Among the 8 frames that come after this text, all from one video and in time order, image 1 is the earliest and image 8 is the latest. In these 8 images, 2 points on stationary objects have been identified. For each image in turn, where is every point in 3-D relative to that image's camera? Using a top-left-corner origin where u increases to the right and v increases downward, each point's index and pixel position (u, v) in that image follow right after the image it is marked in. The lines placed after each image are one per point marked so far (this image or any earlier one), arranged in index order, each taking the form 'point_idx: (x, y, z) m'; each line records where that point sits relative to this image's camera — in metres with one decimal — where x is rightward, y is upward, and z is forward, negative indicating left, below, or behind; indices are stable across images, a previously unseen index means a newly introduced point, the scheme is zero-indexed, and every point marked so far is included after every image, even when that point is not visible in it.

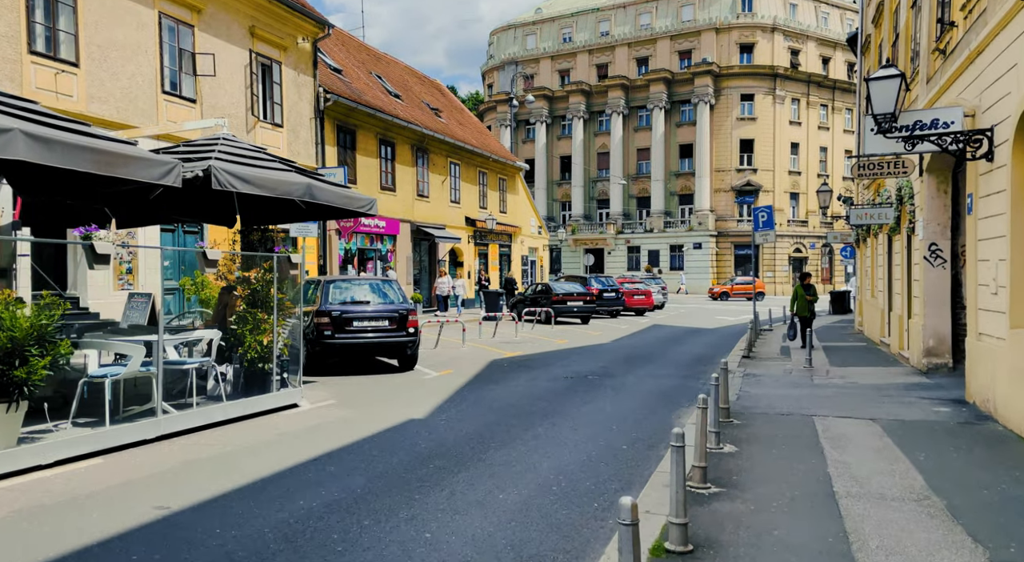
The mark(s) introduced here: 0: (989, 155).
0: (+5.4, +1.4, +8.9) m
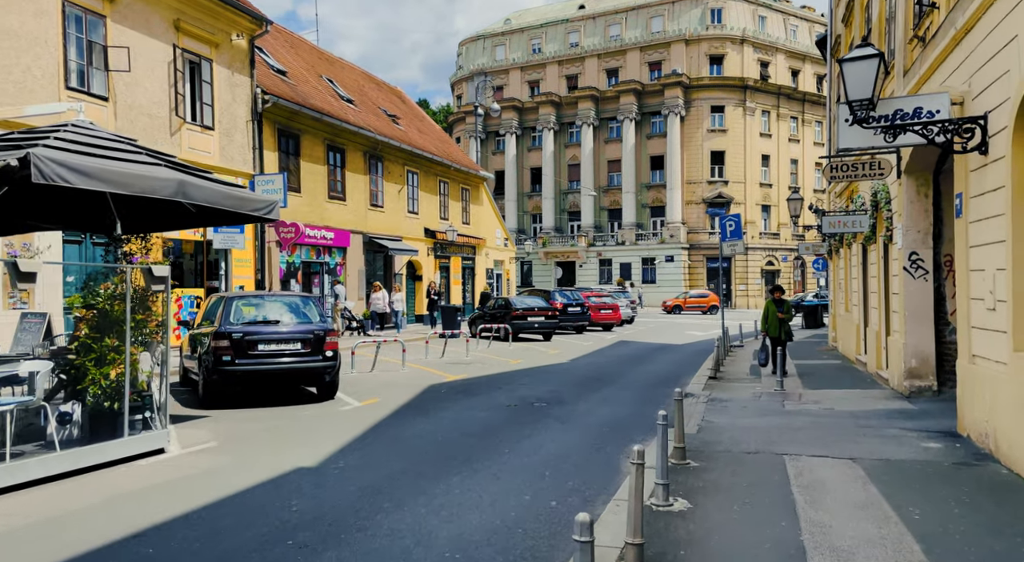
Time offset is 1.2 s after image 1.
0: (+4.6, +1.3, +7.7) m
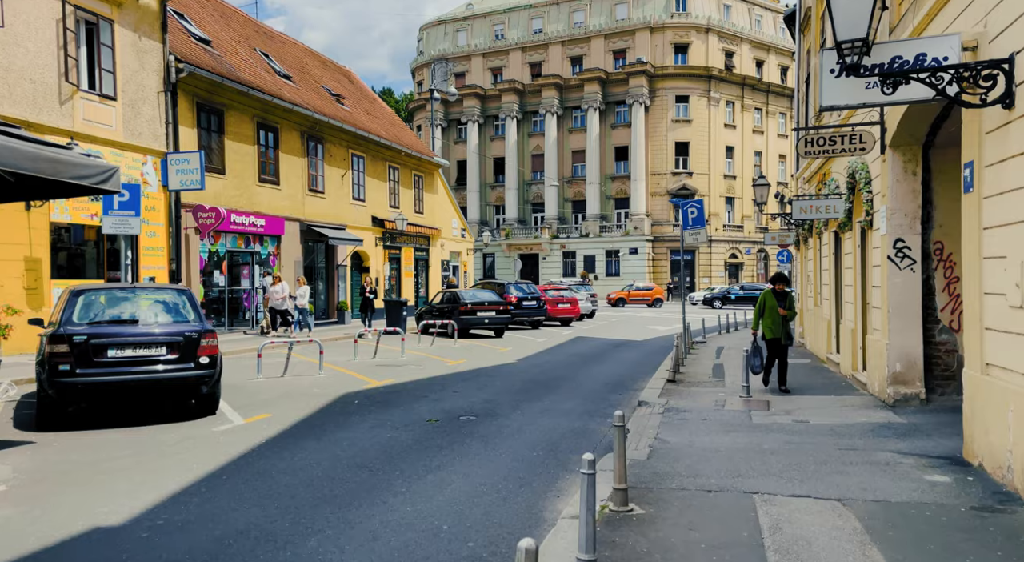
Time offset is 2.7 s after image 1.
0: (+3.8, +1.4, +6.0) m
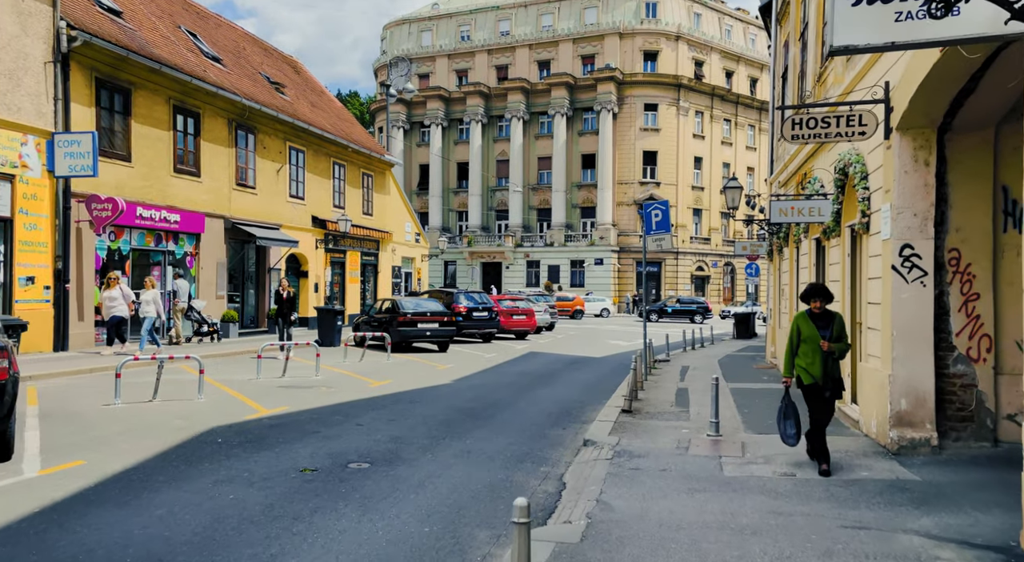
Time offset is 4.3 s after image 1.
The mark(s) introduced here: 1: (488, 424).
0: (+3.1, +1.3, +4.0) m
1: (-0.3, -1.8, +10.0) m
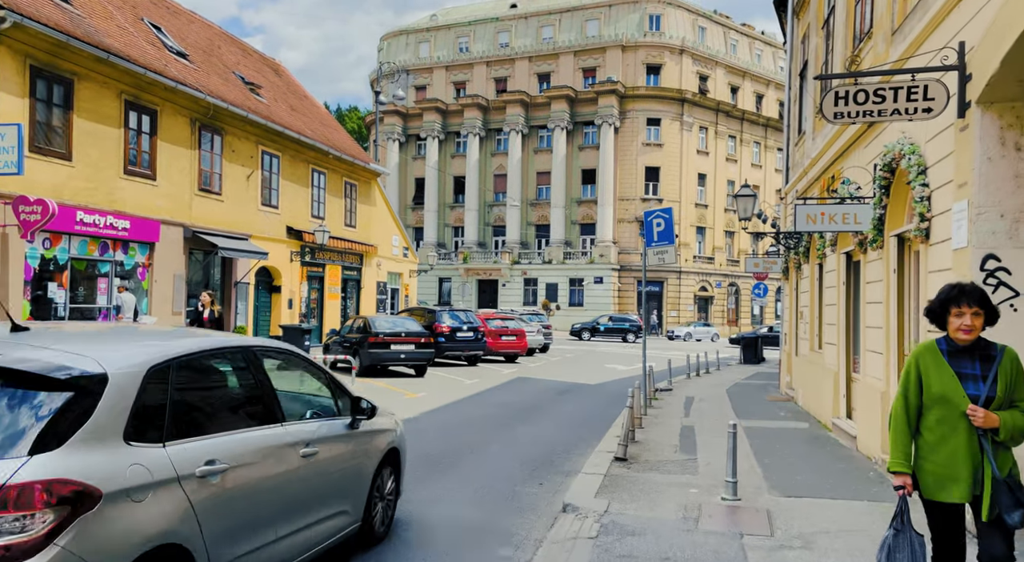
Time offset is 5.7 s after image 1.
0: (+2.7, +1.2, +2.0) m
1: (-0.7, -2.0, +8.0) m
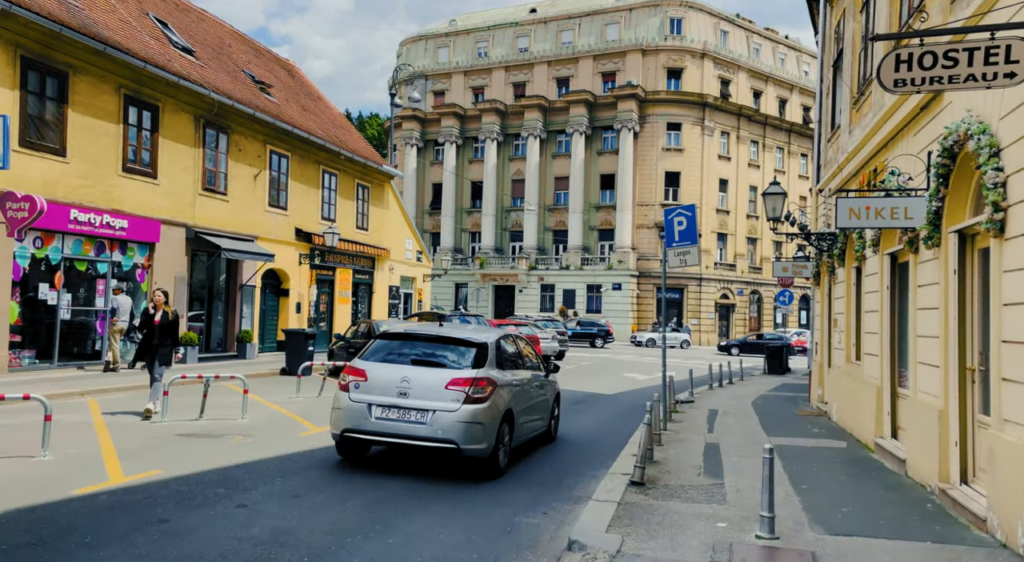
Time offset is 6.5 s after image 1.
0: (+2.6, +1.3, +1.0) m
1: (-0.7, -2.0, +7.0) m
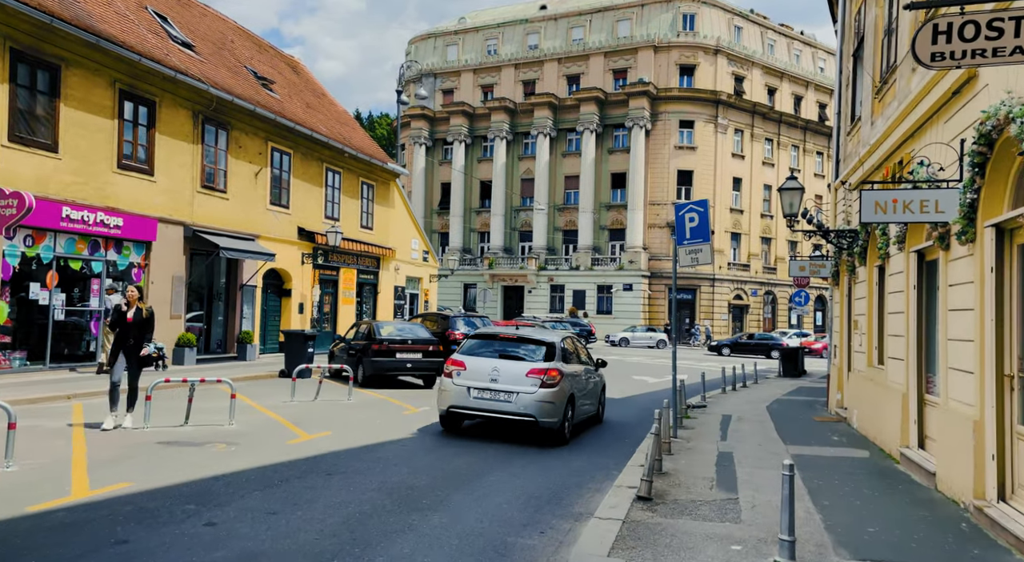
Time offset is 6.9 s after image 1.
0: (+2.5, +1.3, +0.4) m
1: (-0.7, -2.0, +6.4) m
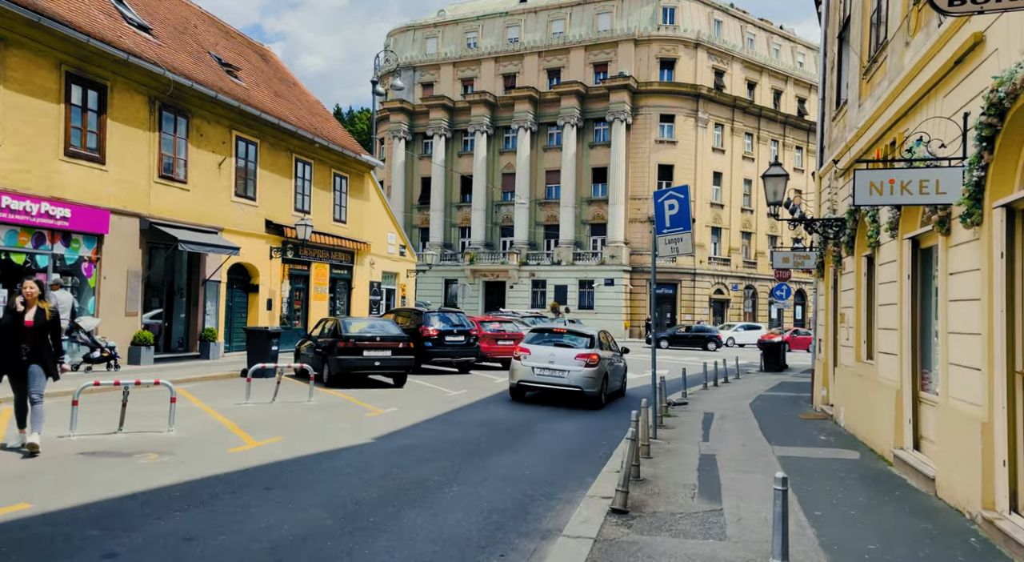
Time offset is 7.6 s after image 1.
0: (+2.3, +1.3, -0.4) m
1: (-1.0, -1.9, +5.6) m
